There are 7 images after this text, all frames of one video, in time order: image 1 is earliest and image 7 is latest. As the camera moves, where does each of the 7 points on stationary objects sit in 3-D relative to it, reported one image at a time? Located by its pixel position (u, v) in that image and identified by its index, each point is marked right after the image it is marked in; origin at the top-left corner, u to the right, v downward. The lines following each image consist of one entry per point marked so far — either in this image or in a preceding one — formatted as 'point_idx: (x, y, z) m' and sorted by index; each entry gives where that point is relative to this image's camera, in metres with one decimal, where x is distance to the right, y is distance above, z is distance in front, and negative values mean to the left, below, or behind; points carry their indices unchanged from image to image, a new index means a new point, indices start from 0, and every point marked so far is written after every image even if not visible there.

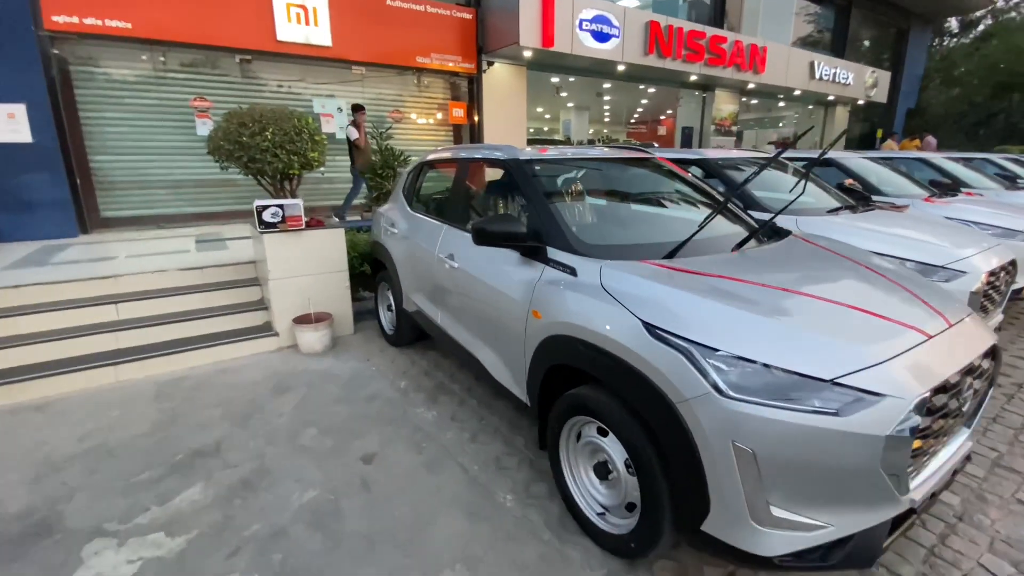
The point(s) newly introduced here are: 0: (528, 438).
0: (+0.1, -1.0, +3.0) m
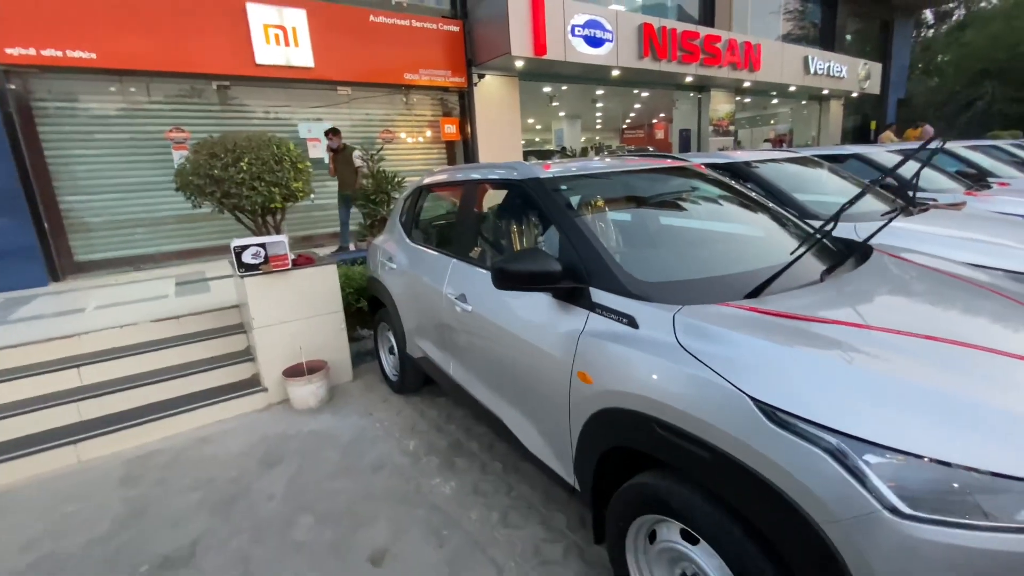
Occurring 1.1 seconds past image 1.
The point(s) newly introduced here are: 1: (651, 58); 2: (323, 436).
0: (+0.3, -1.2, +2.5) m
1: (+3.3, +5.4, +11.1) m
2: (-1.4, -1.1, +3.5) m
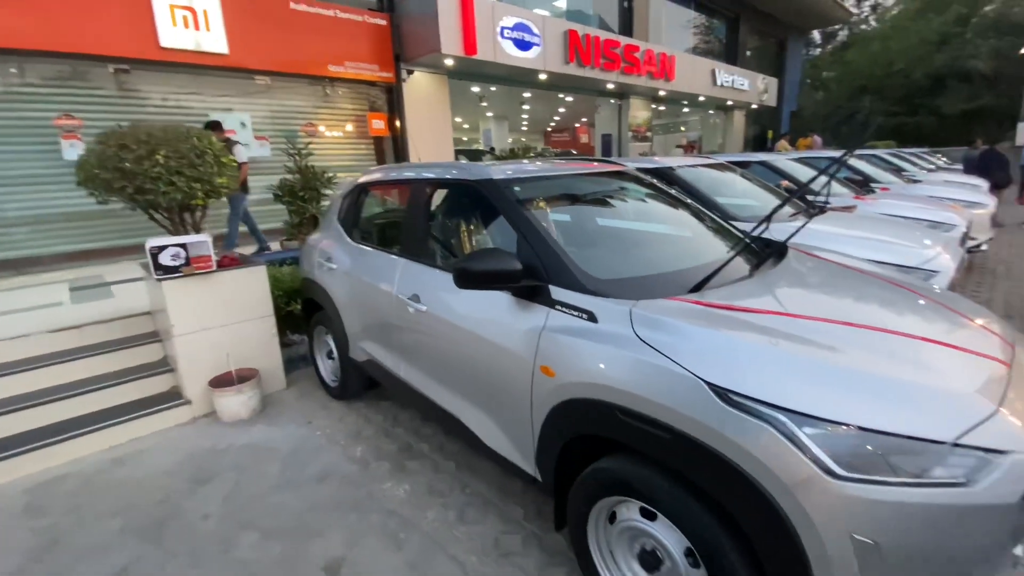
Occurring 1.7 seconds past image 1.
0: (+0.1, -1.2, +2.5) m
1: (+1.6, +5.5, +11.5) m
2: (-1.8, -1.1, +3.3) m
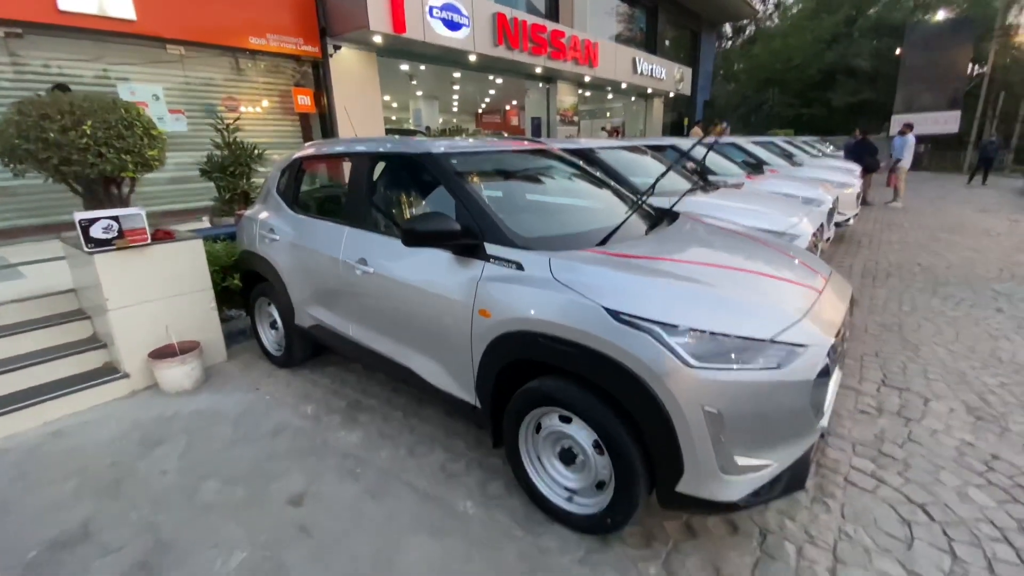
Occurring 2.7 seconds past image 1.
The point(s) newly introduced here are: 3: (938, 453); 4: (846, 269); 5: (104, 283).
0: (-0.3, -0.9, +2.9) m
1: (-0.2, +6.0, +11.8) m
2: (-2.2, -0.9, +3.4) m
3: (+2.5, -1.0, +2.8) m
4: (+4.6, +0.3, +6.5) m
5: (-3.0, 0.0, +3.5) m
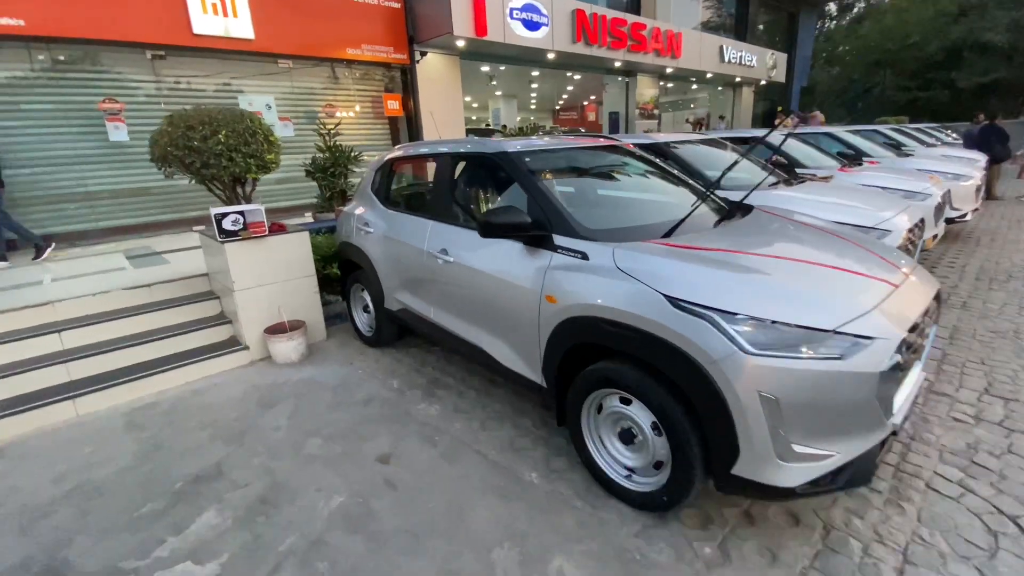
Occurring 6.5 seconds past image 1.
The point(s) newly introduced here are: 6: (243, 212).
0: (+0.2, -0.9, +3.1) m
1: (+1.8, +6.1, +11.8) m
2: (-1.7, -0.8, +3.9) m
3: (+2.9, -1.0, +2.6) m
4: (+5.6, +0.2, +5.9) m
5: (-2.4, +0.2, +4.1) m
6: (-2.4, +0.7, +4.2) m
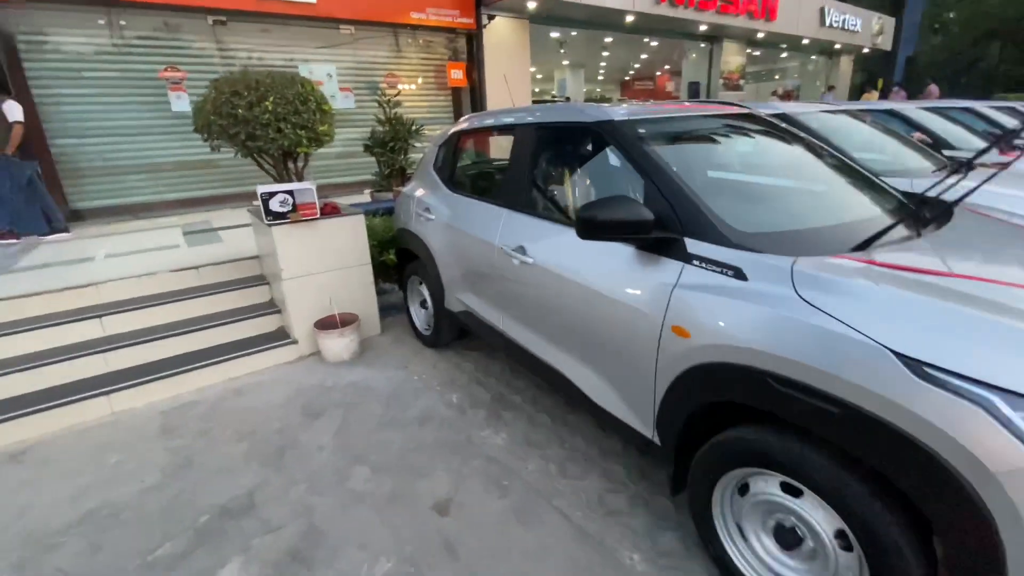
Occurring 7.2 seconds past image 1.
0: (+0.6, -0.9, +2.5) m
1: (+3.5, +6.4, +10.5) m
2: (-1.1, -0.7, +3.4) m
3: (+3.3, -1.2, +1.6) m
4: (+6.4, 0.0, +4.6) m
5: (-1.8, +0.3, +3.7) m
6: (-1.7, +0.8, +3.7) m
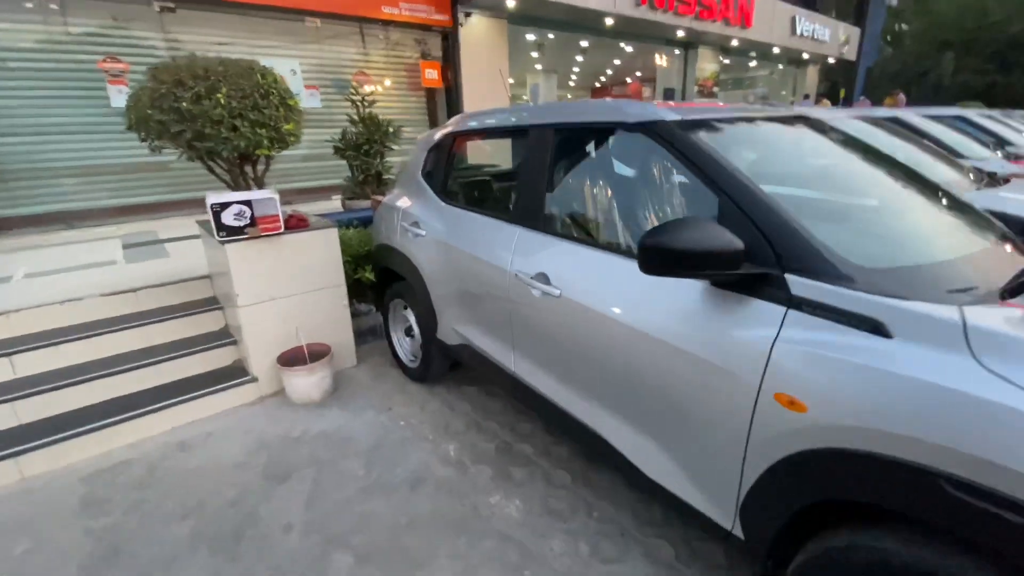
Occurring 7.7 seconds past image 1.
0: (+0.7, -1.1, +2.0) m
1: (+3.0, +6.2, +10.3) m
2: (-1.1, -0.9, +2.9) m
3: (+3.4, -1.3, +1.3) m
4: (+6.3, -0.1, +4.5) m
5: (-1.8, +0.1, +3.1) m
6: (-1.7, +0.6, +3.1) m
